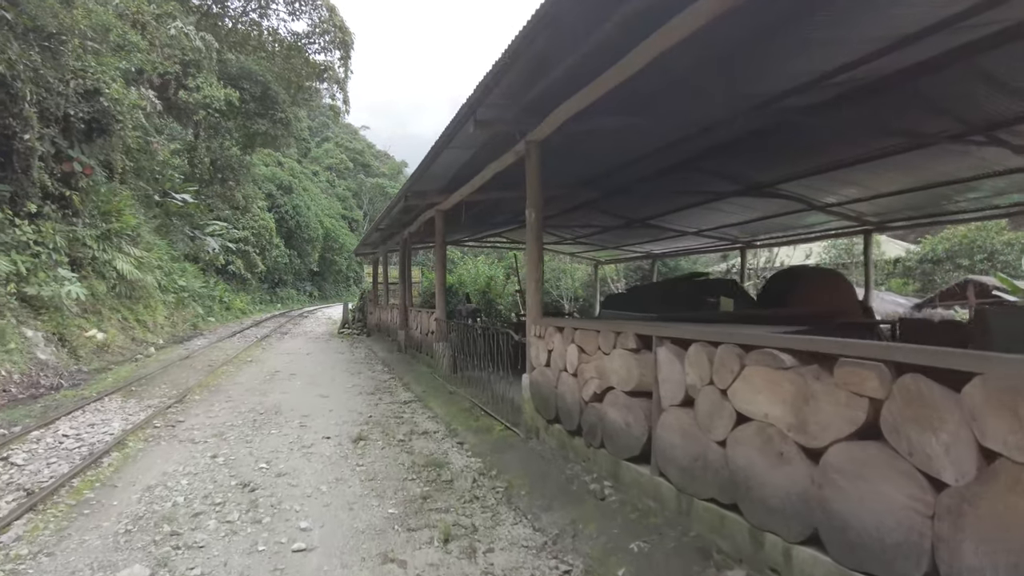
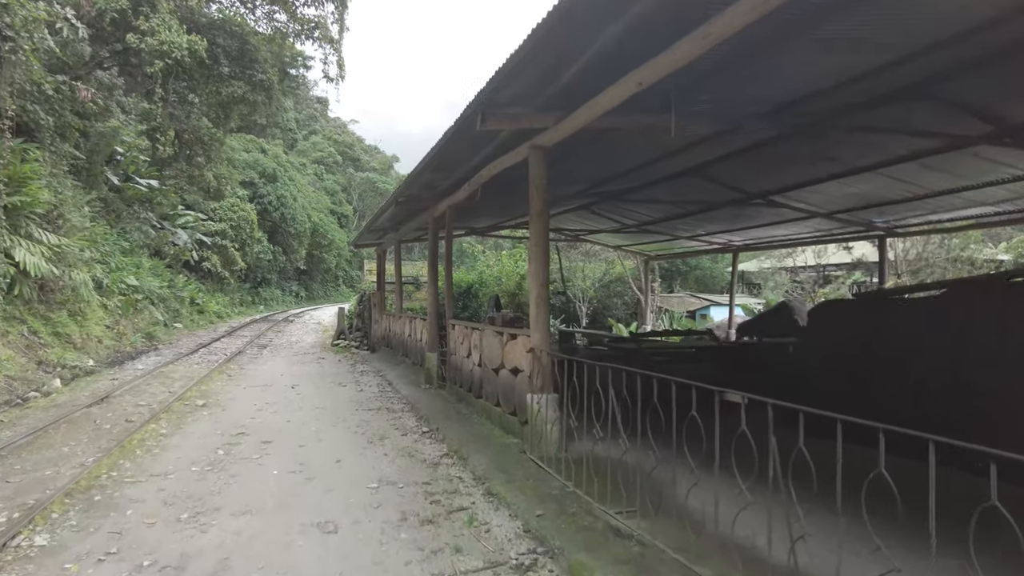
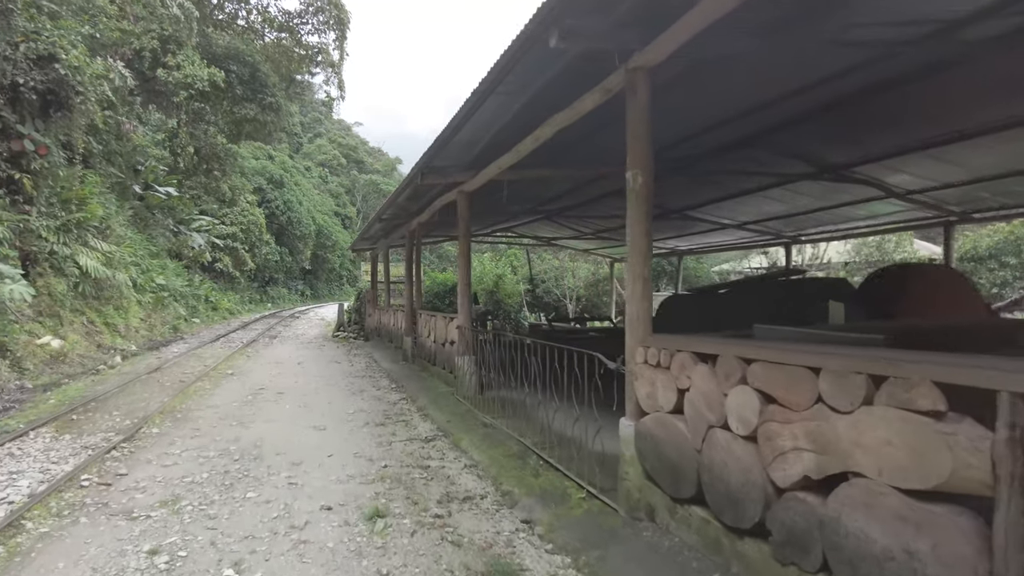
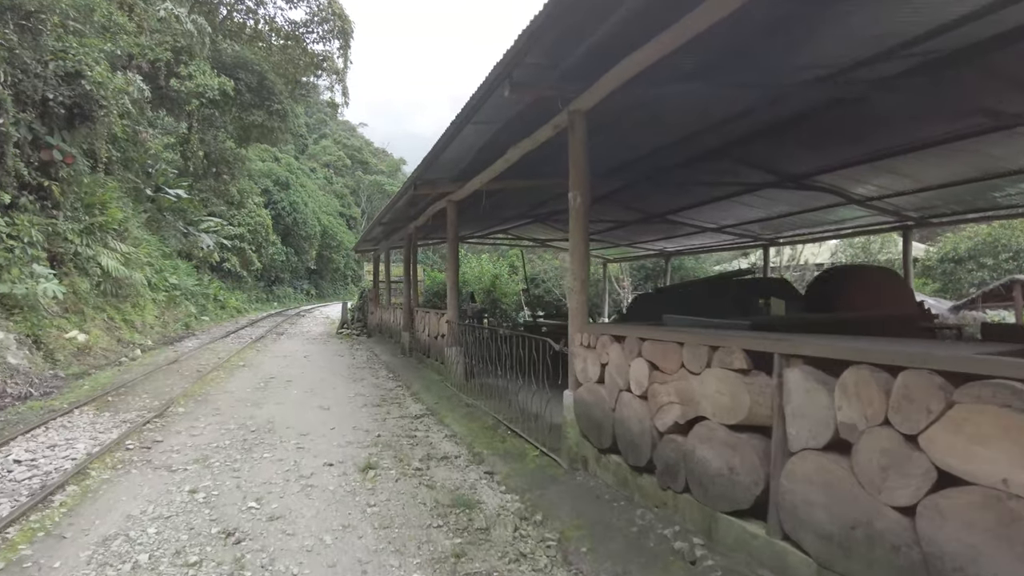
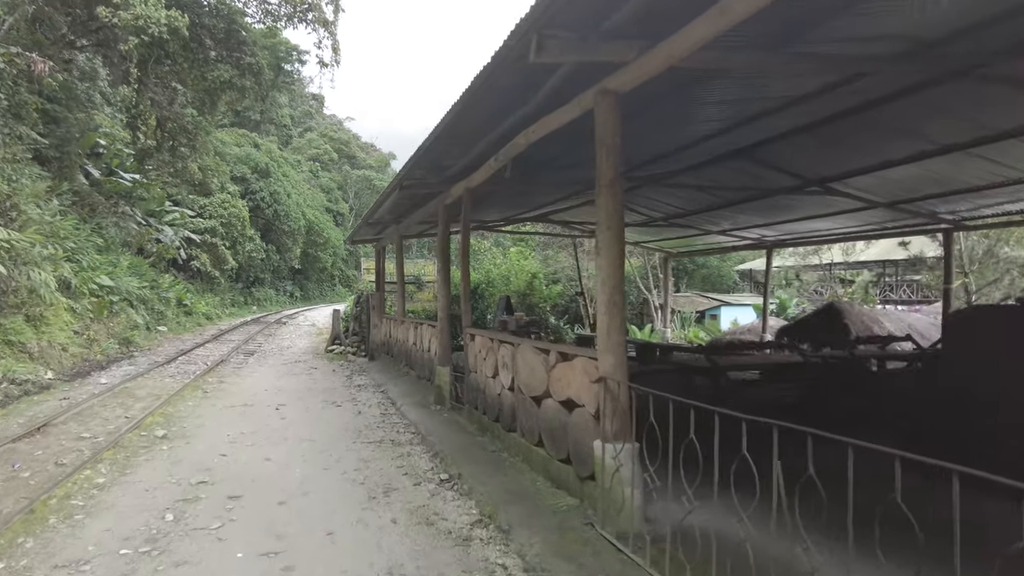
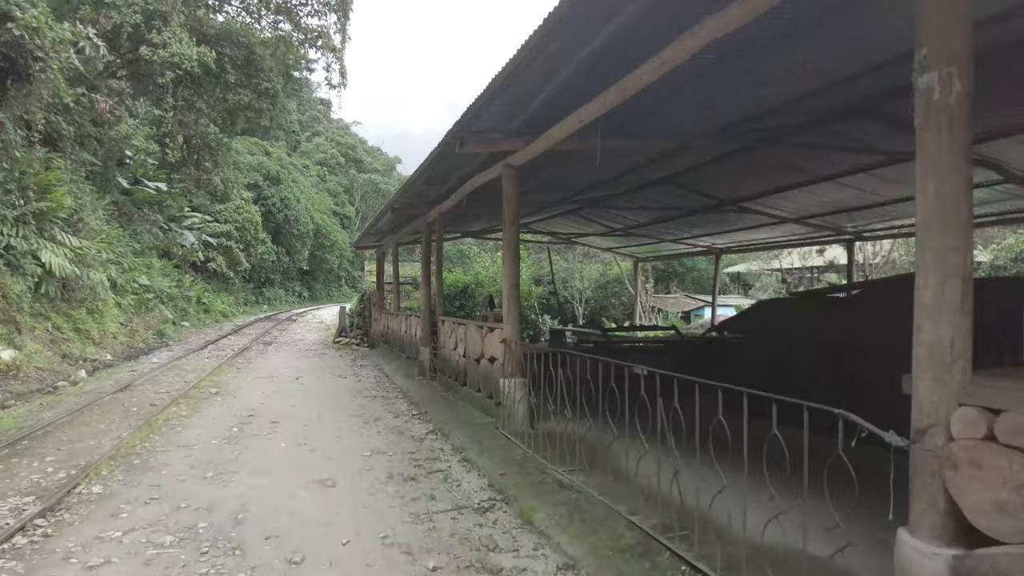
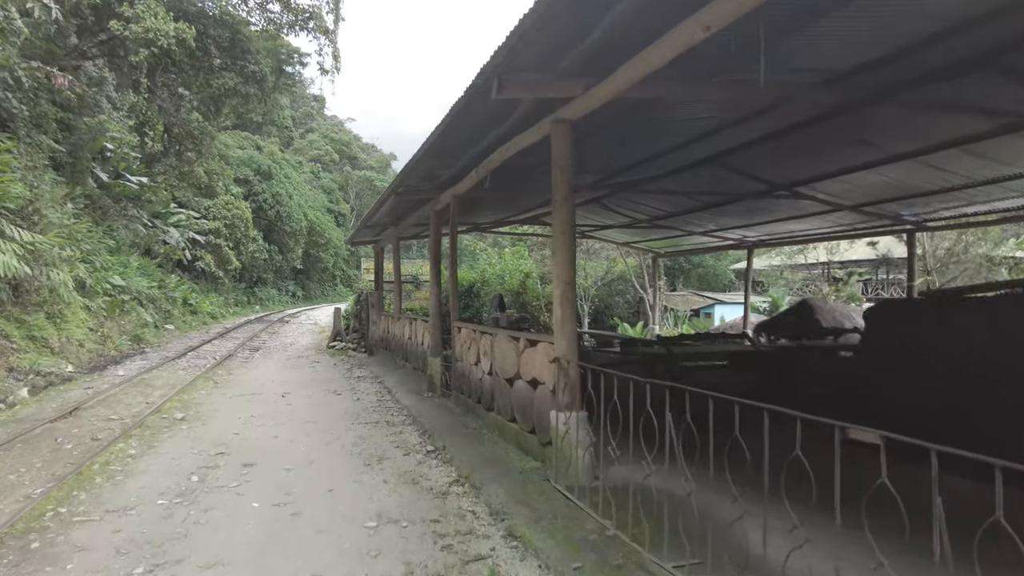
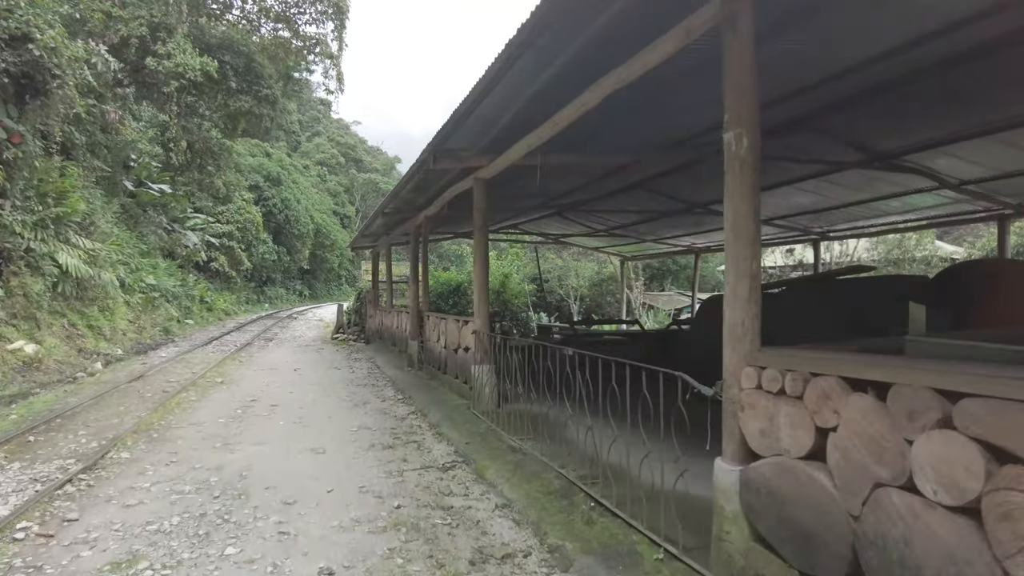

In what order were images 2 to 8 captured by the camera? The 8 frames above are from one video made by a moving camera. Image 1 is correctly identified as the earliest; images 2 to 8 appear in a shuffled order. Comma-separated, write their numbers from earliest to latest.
4, 3, 8, 6, 2, 7, 5
